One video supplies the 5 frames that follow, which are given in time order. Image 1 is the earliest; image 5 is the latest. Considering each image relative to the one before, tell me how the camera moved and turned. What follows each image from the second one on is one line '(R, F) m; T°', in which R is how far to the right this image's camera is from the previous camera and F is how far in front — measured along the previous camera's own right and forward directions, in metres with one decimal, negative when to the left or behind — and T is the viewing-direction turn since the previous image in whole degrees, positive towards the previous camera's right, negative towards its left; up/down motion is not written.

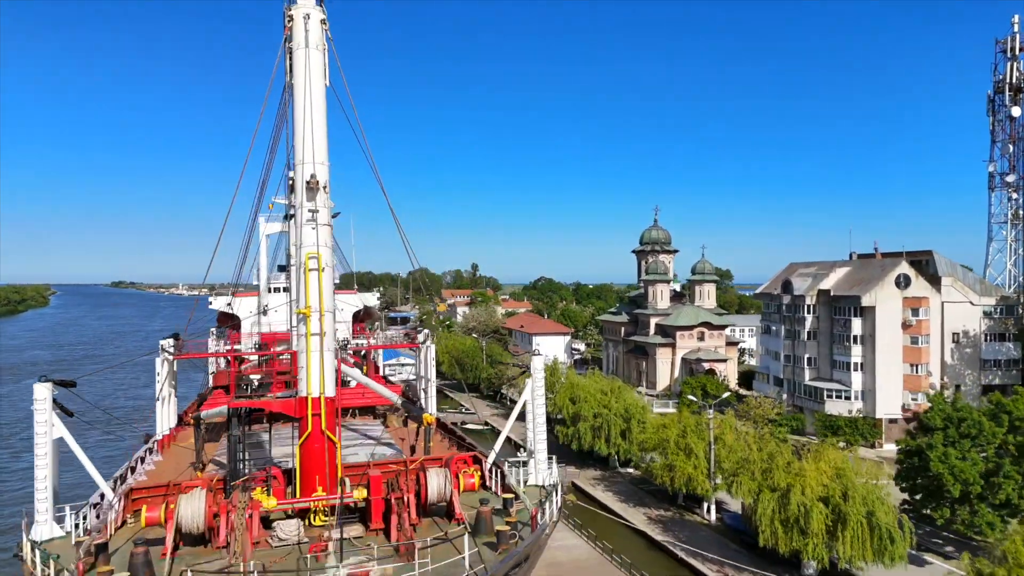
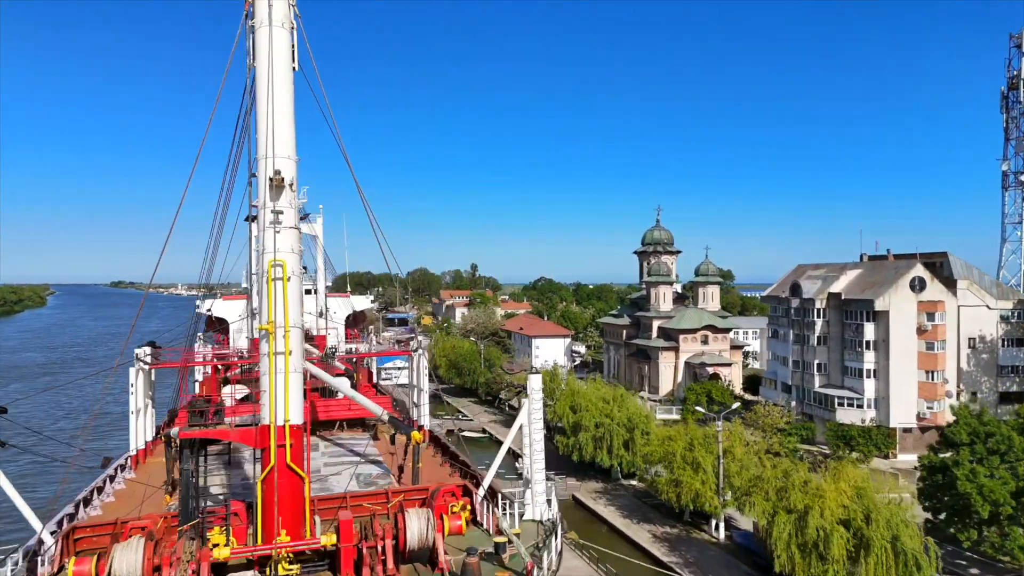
(+0.1, +1.2) m; 0°
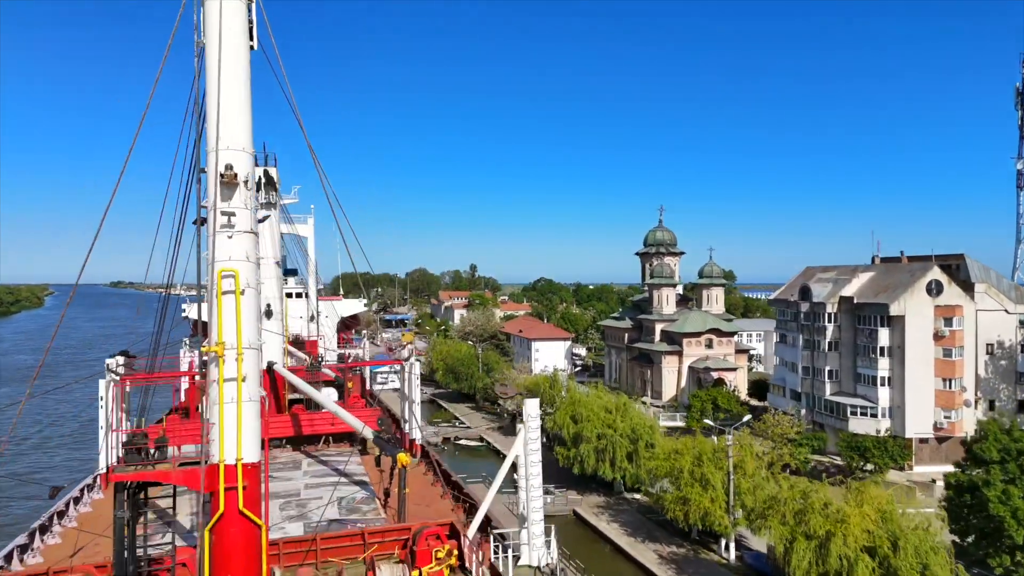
(+0.1, +1.3) m; 0°
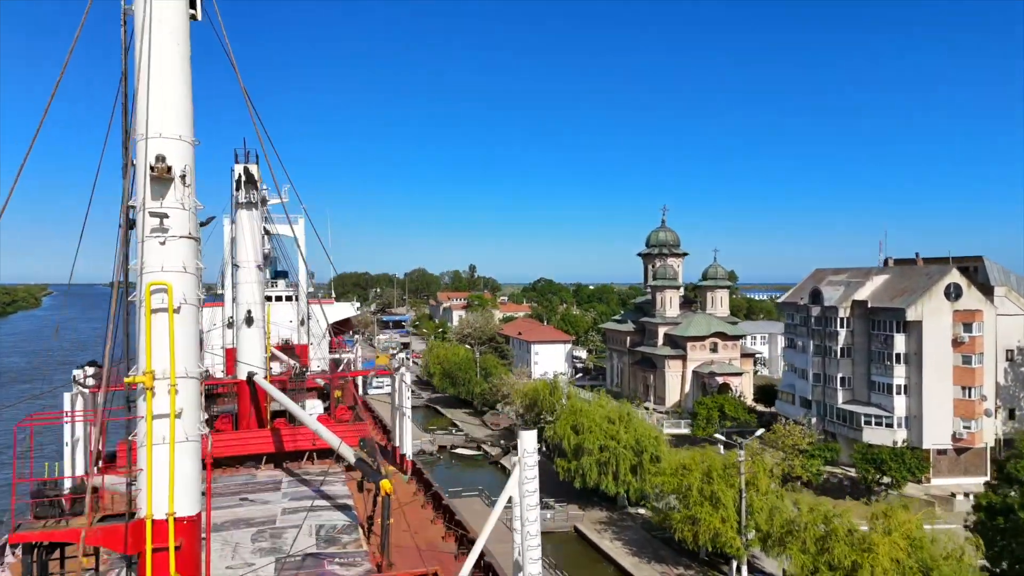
(+0.1, +1.3) m; 0°
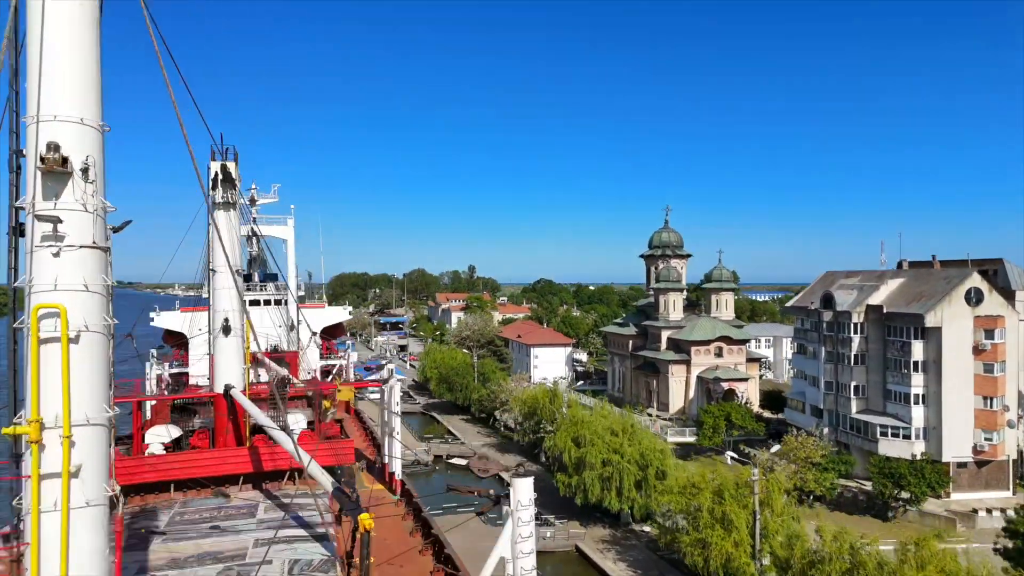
(+0.1, +1.3) m; 0°
